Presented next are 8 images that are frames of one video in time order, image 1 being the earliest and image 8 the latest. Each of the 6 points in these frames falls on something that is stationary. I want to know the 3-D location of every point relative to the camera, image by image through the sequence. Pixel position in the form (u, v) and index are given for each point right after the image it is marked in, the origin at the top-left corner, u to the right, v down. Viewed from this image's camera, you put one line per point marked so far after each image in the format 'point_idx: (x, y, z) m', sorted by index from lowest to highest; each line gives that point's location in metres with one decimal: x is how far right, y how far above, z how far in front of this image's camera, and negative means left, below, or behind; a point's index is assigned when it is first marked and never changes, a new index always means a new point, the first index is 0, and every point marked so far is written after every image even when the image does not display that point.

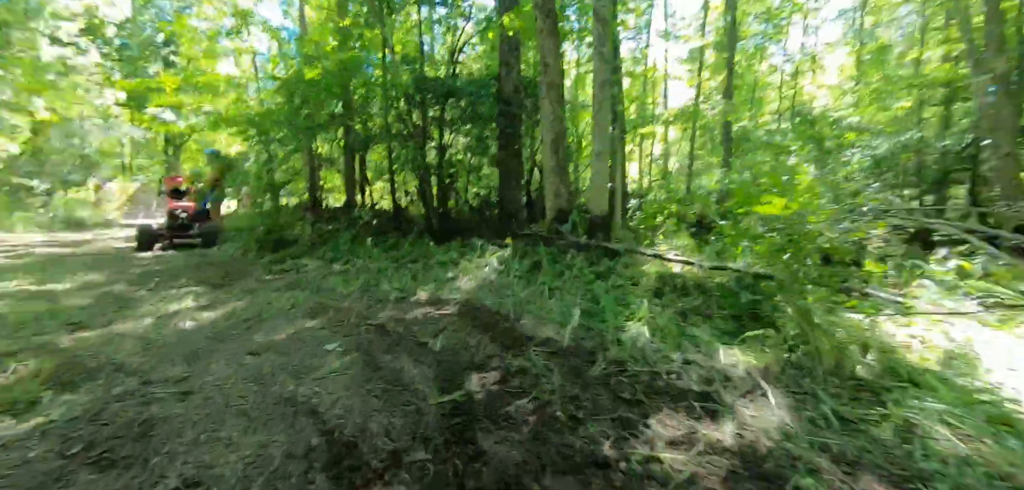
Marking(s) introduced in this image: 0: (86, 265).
0: (-6.4, -0.3, +7.8) m
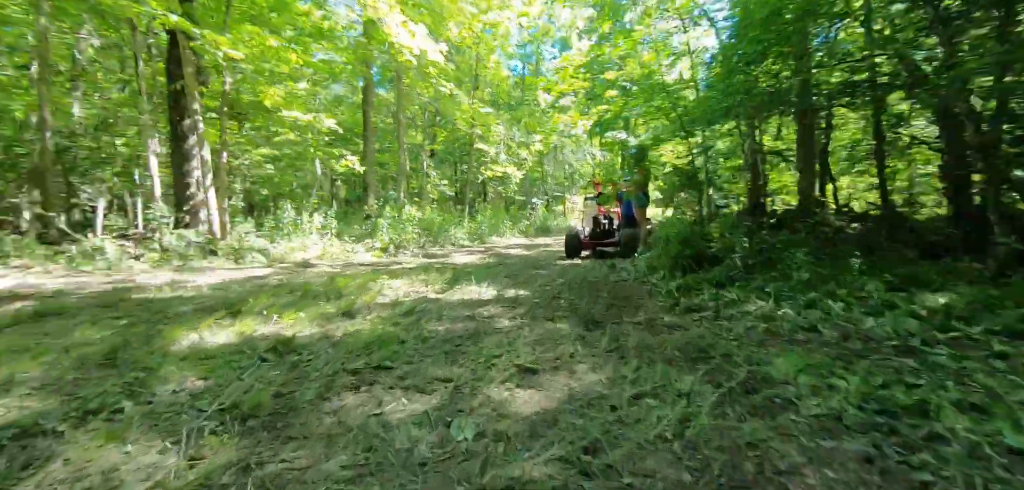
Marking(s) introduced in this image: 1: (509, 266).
0: (+0.2, -0.4, +7.4) m
1: (0.0, -0.4, +7.9) m
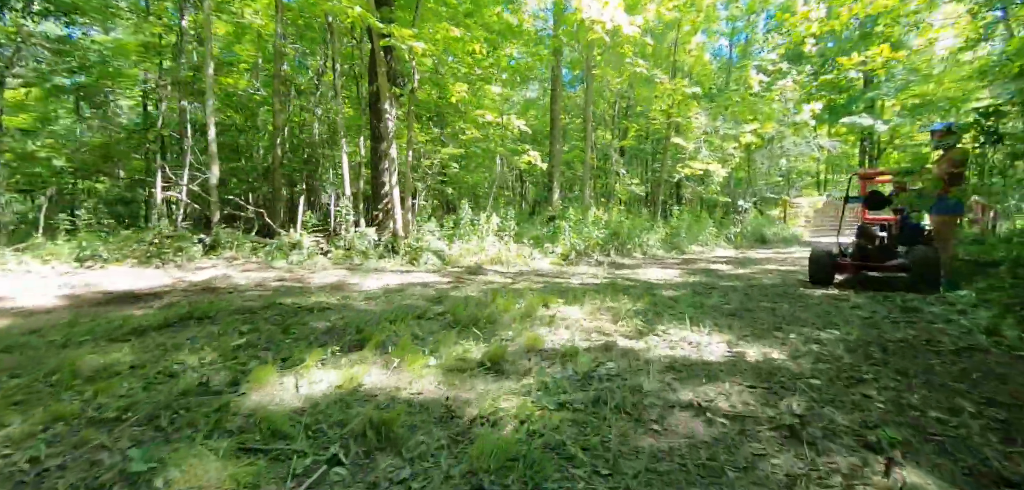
0: (+2.5, -0.6, +5.2) m
1: (+2.6, -0.6, +5.7) m
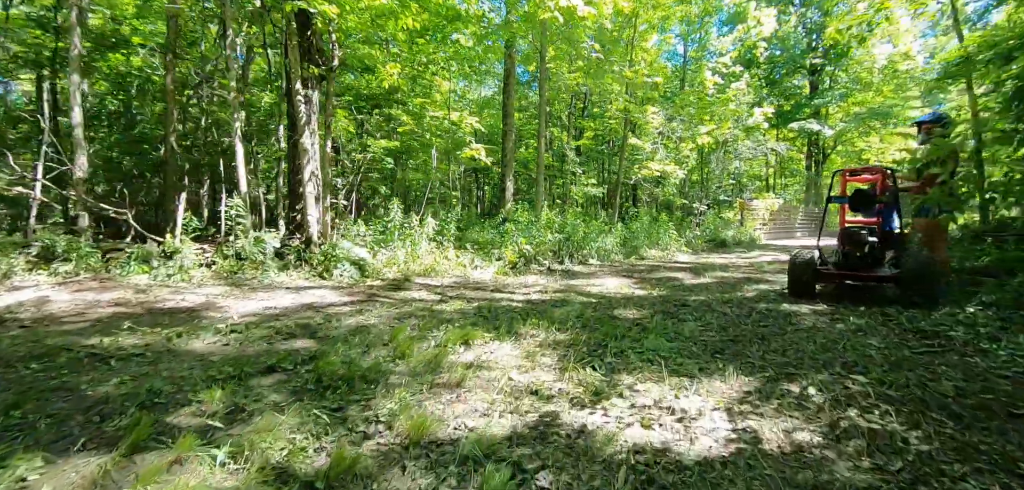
0: (+1.9, -0.7, +4.0) m
1: (+1.9, -0.7, +4.6) m
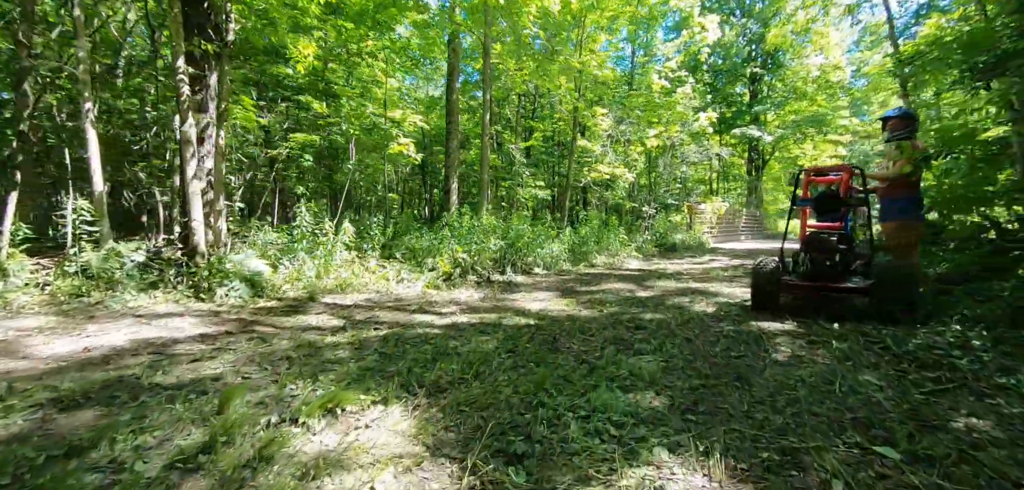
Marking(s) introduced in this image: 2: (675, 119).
0: (+1.3, -0.8, +3.2) m
1: (+1.2, -0.8, +3.8) m
2: (+5.1, +3.9, +15.4) m
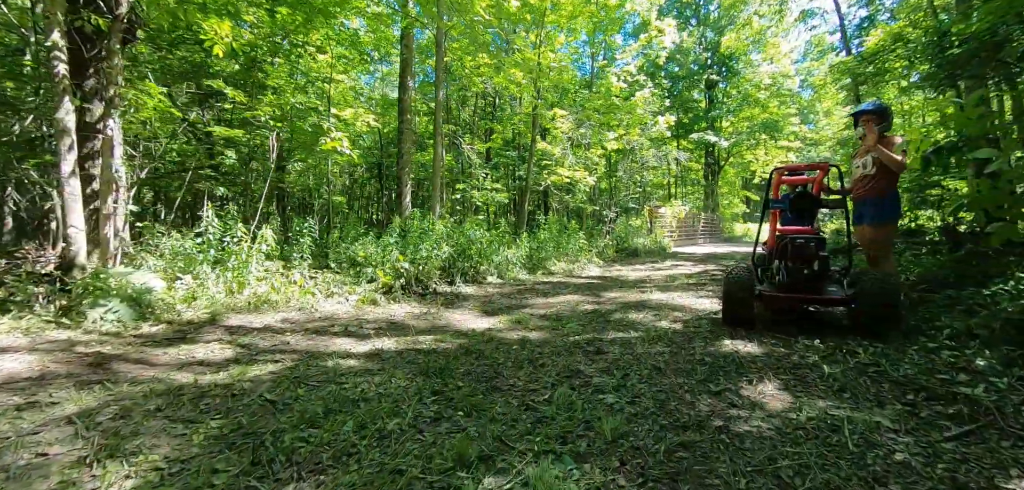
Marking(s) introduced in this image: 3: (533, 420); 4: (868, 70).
0: (+0.9, -0.8, +2.5) m
1: (+0.8, -0.8, +3.1) m
2: (+3.7, +3.7, +15.1) m
3: (+0.1, -0.8, +2.5) m
4: (+6.3, +3.1, +8.8) m
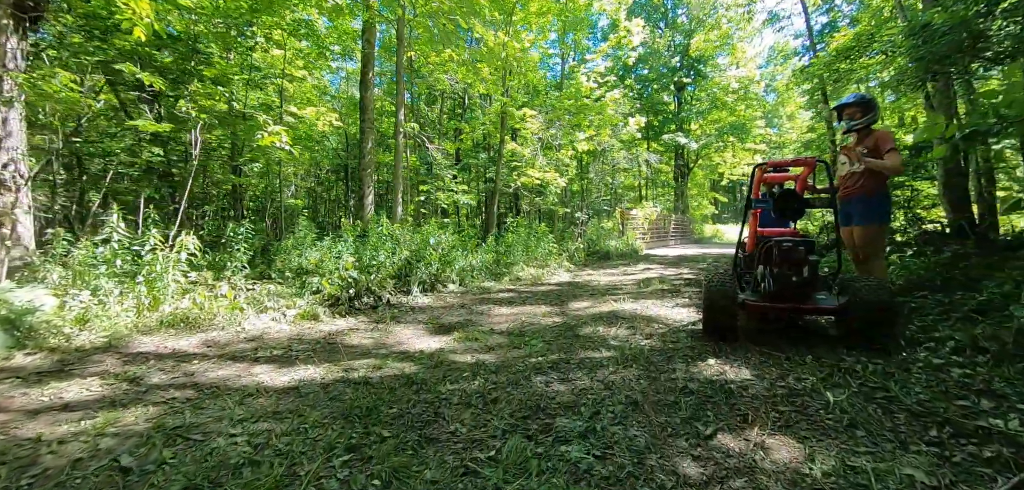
0: (+0.6, -0.9, +2.0) m
1: (+0.5, -0.9, +2.5) m
2: (+2.8, +3.7, +14.7) m
3: (-0.1, -0.9, +1.9) m
4: (+5.7, +3.0, +8.5) m
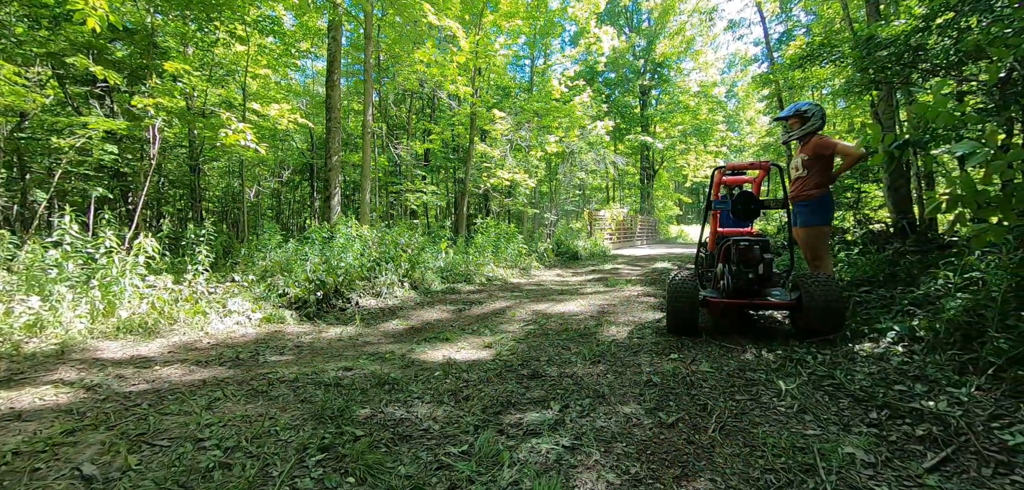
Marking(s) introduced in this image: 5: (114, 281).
0: (+0.5, -0.9, +2.1) m
1: (+0.4, -0.9, +2.6) m
2: (+1.8, +3.6, +14.9) m
3: (-0.3, -0.9, +1.9) m
4: (+5.1, +3.0, +8.9) m
5: (-3.8, -0.3, +4.8) m
